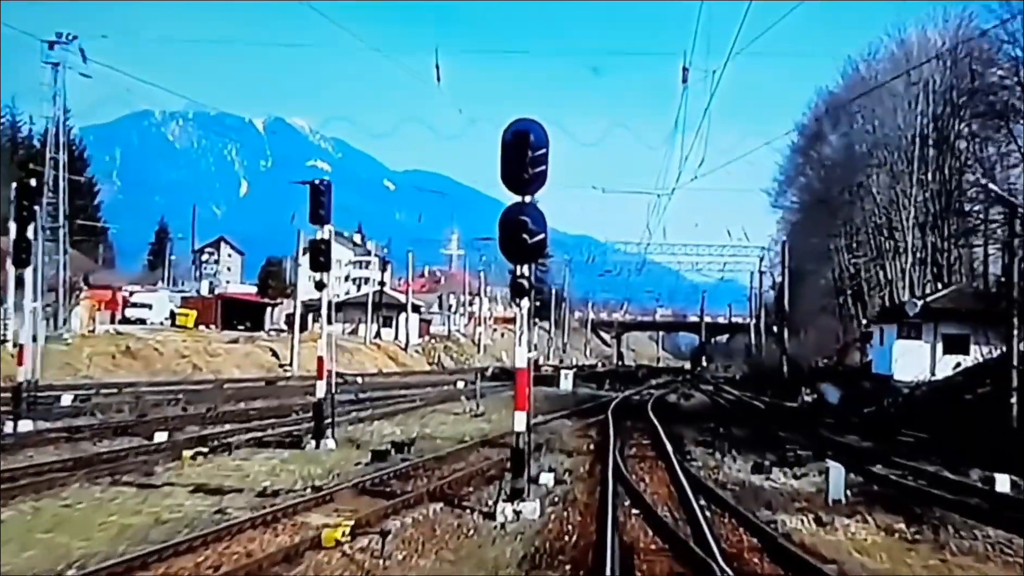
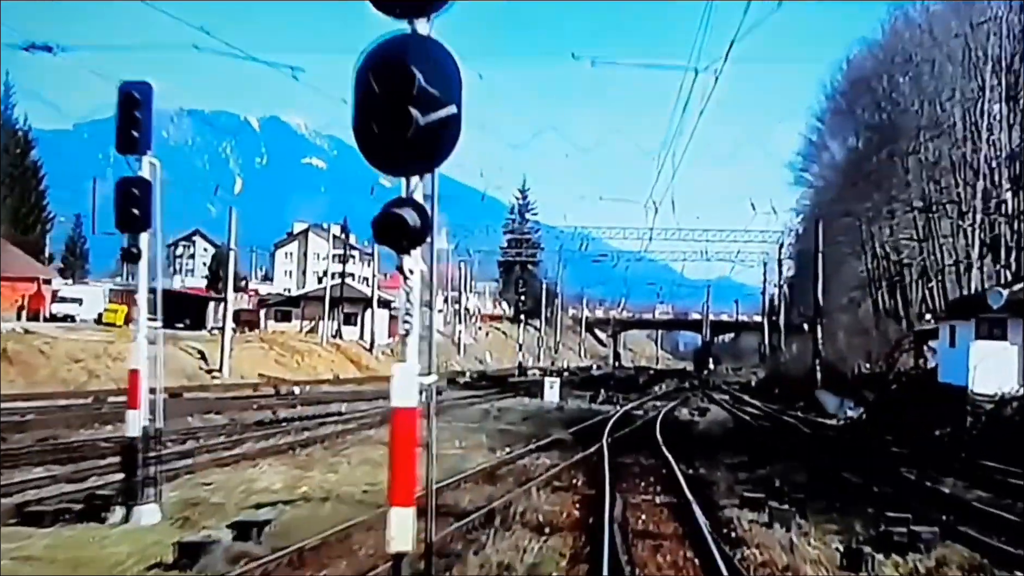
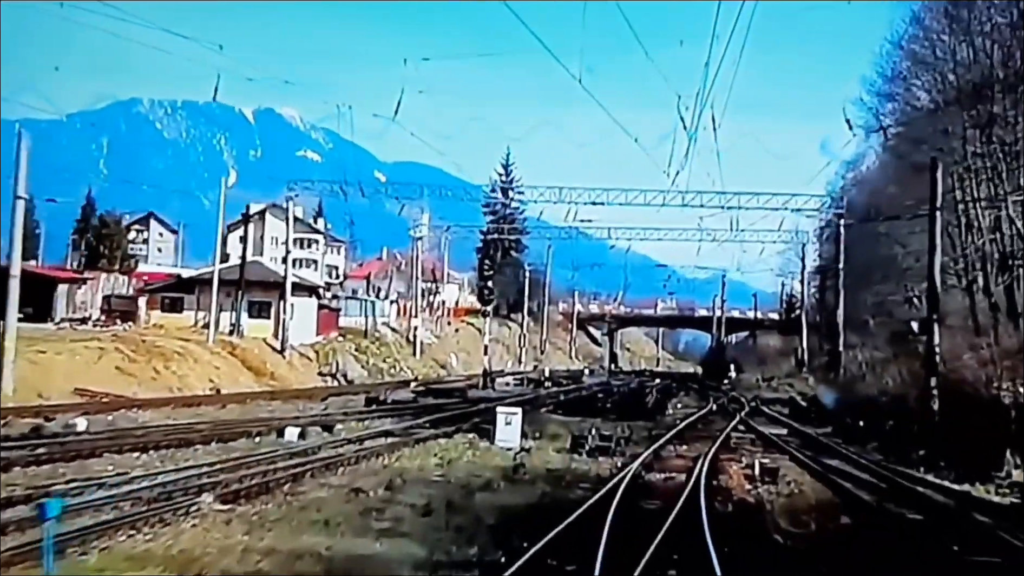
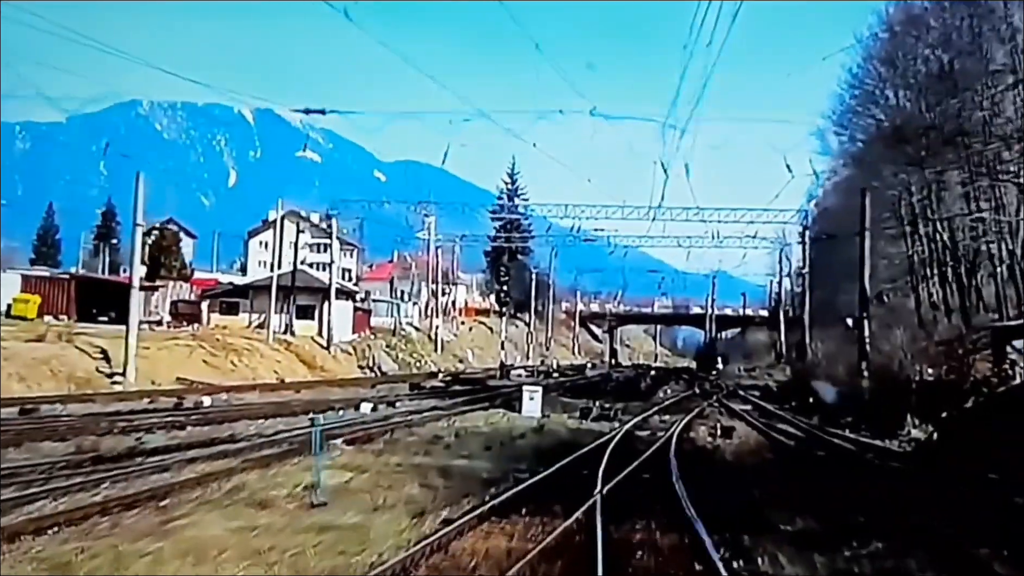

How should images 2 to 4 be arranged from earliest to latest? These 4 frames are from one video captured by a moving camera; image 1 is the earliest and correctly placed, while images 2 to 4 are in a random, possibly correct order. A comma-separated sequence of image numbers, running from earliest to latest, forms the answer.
2, 4, 3
